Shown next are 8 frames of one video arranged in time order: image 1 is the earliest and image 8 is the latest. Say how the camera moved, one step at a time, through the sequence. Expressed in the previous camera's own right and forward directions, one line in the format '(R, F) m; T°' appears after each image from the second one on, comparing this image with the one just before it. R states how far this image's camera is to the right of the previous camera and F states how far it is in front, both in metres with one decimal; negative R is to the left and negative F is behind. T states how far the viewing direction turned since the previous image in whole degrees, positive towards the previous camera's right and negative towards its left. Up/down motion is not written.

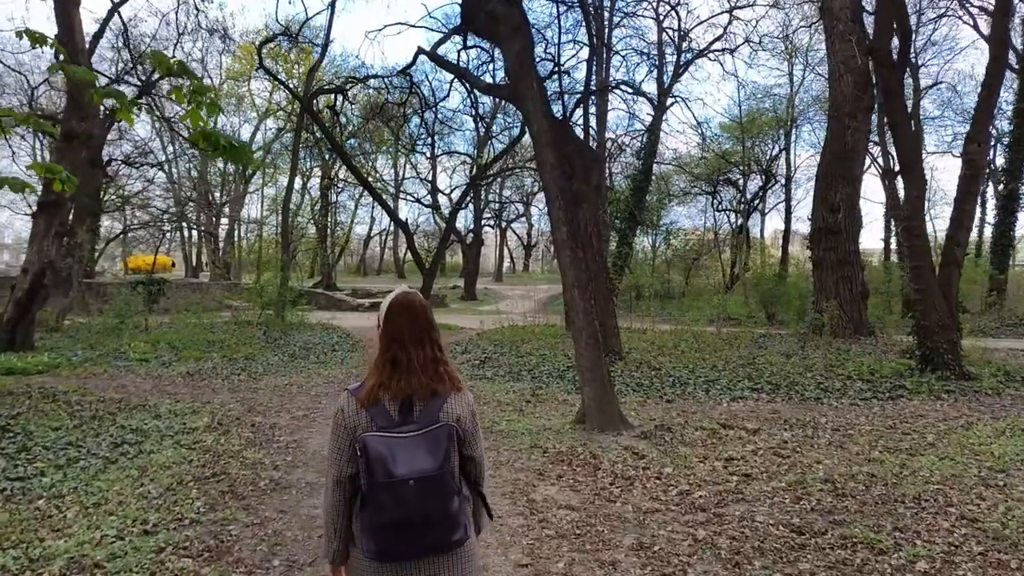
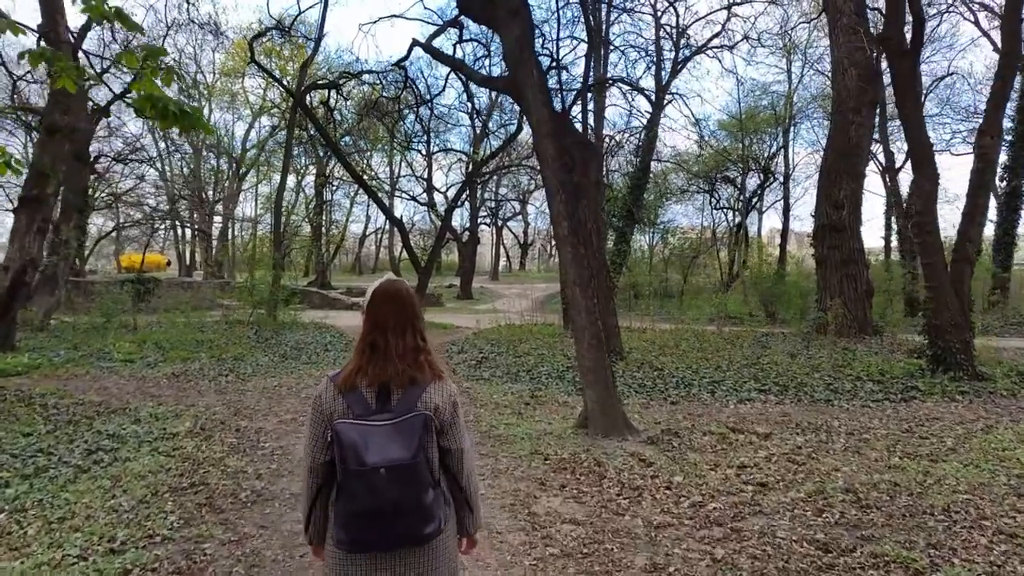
(0.0, +0.4) m; 0°
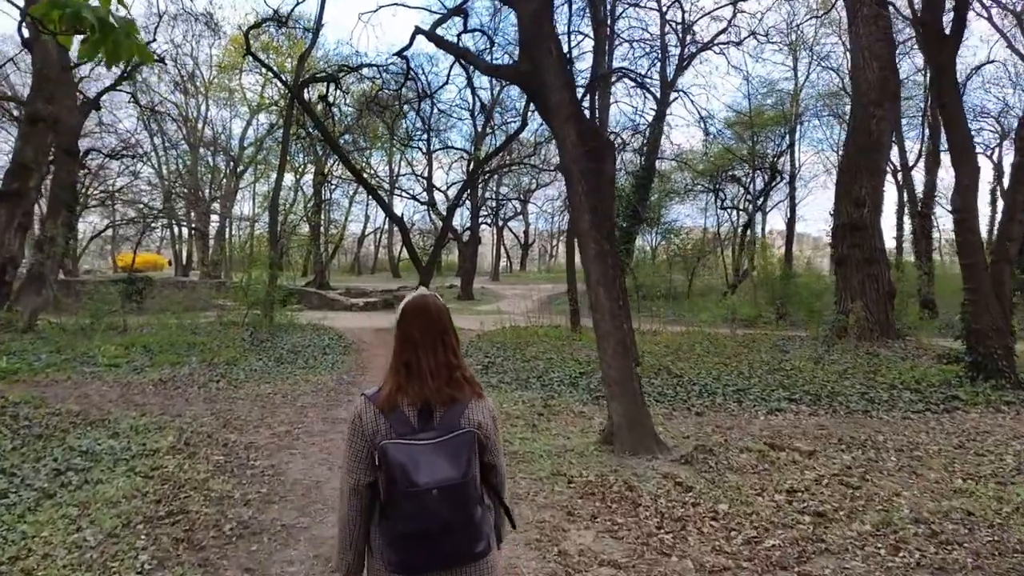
(-0.2, +0.7) m; 0°
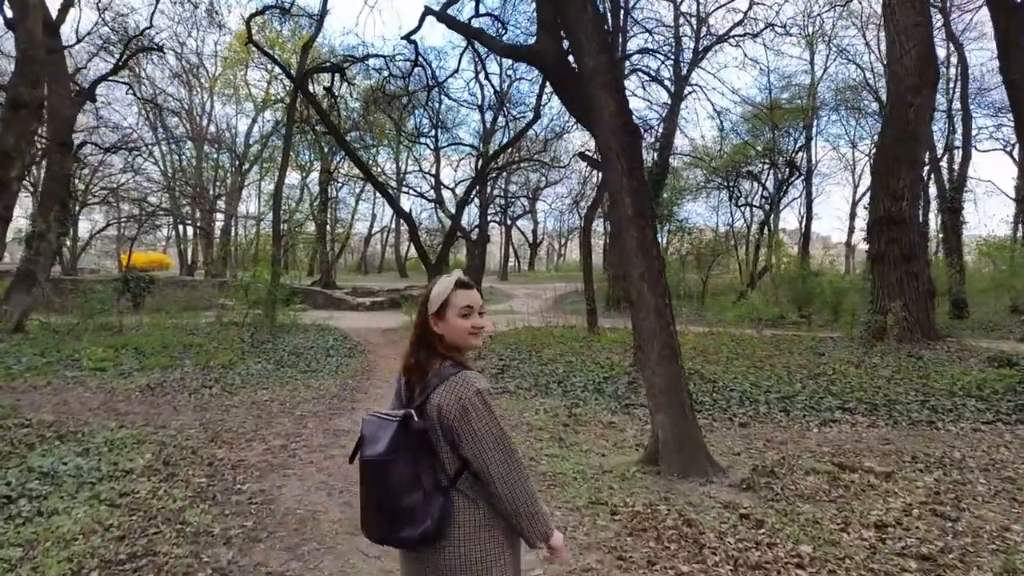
(-0.2, +0.9) m; -1°
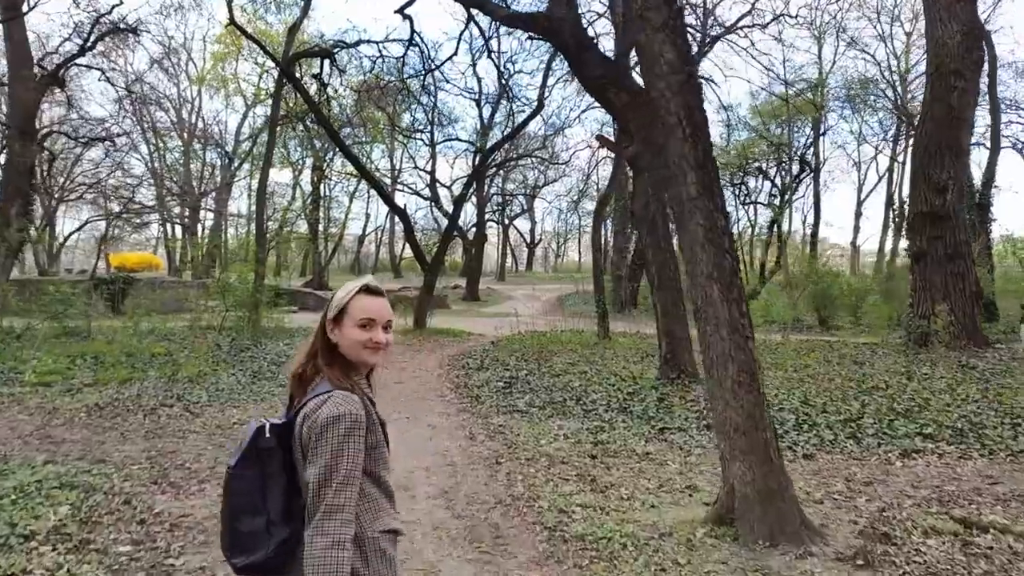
(-0.2, +1.3) m; 0°
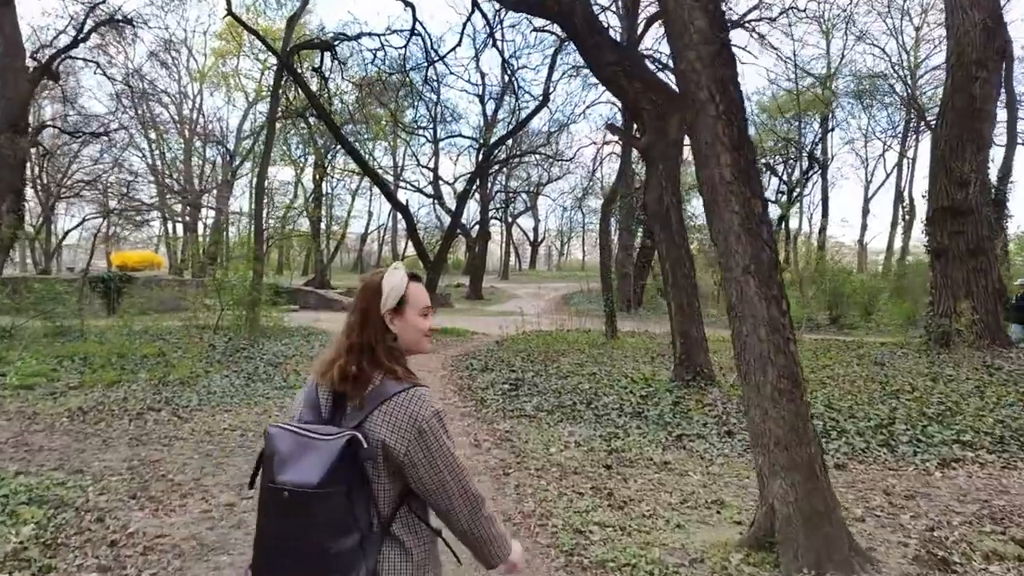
(0.0, +0.4) m; 0°
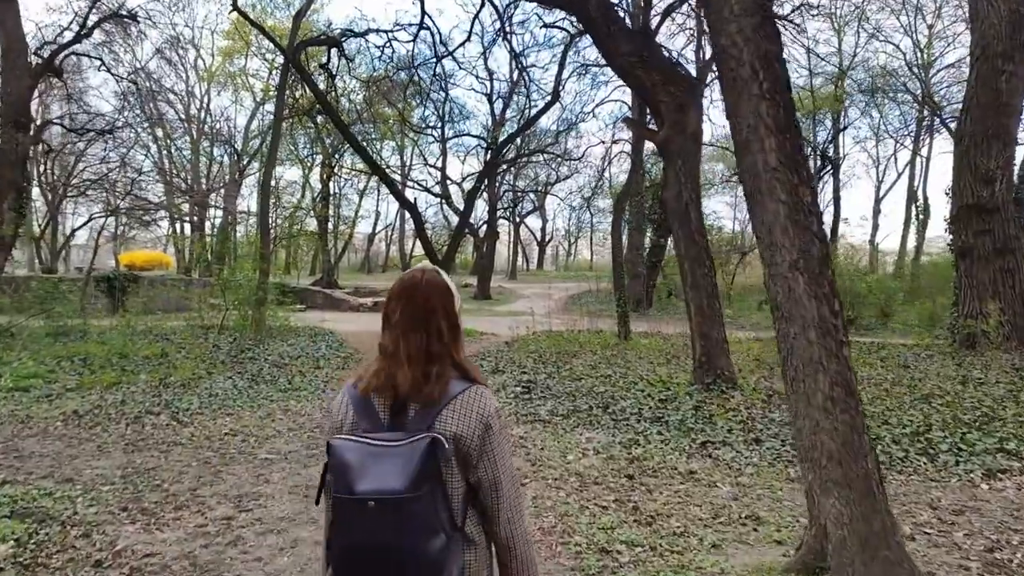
(-0.1, +0.3) m; -1°
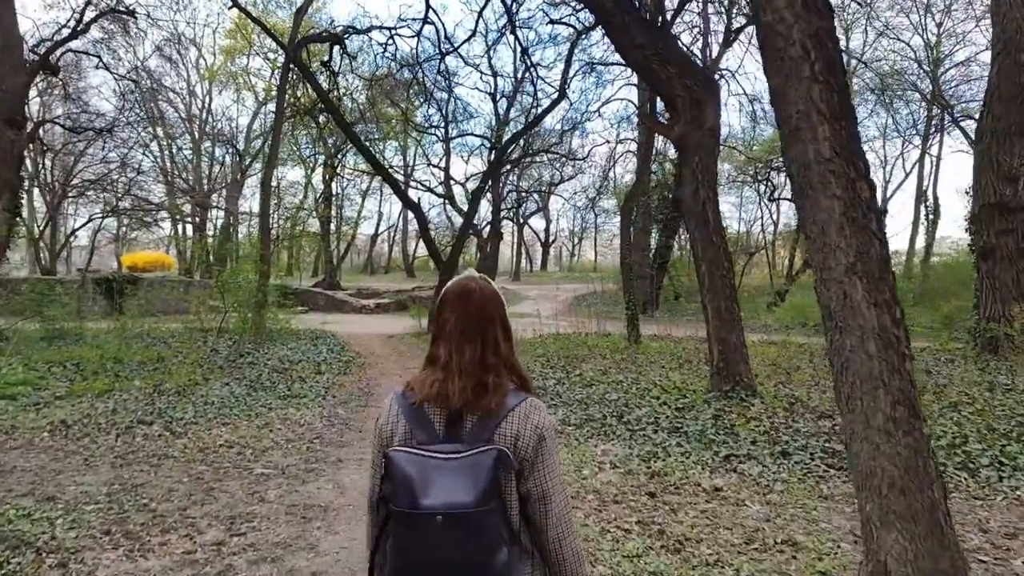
(-0.1, +0.4) m; 0°
